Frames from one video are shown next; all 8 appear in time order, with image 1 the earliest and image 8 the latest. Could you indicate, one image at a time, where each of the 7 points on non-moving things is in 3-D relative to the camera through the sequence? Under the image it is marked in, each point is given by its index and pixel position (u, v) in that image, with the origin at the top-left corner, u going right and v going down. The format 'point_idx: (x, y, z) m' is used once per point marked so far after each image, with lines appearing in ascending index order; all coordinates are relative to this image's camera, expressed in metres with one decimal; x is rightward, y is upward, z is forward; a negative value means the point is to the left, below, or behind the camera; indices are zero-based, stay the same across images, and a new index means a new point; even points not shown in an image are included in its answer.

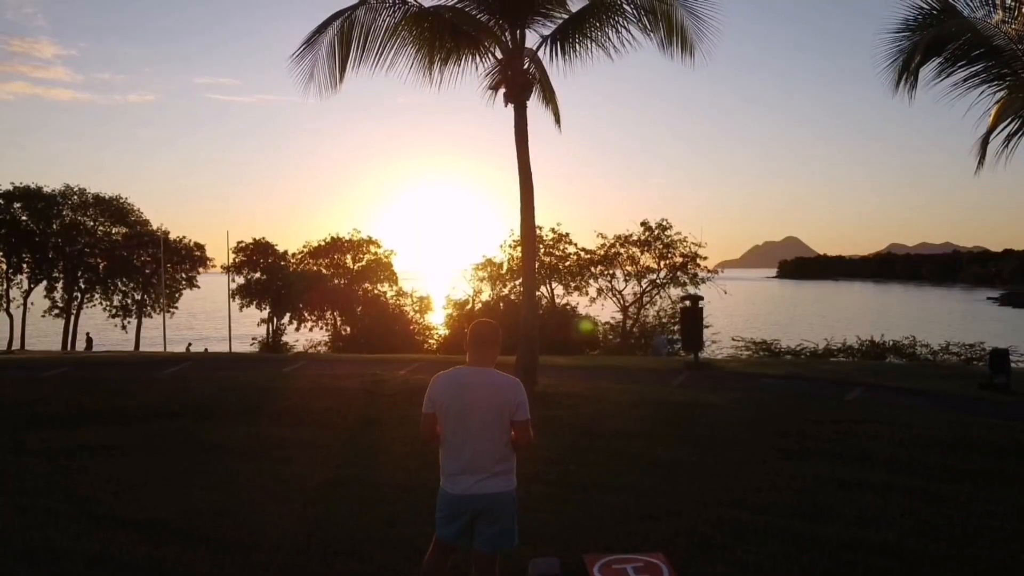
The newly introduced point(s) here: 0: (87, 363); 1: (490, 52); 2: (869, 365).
0: (-6.3, -1.1, +13.3) m
1: (-0.2, +2.5, +9.4) m
2: (+5.0, -1.1, +12.5) m
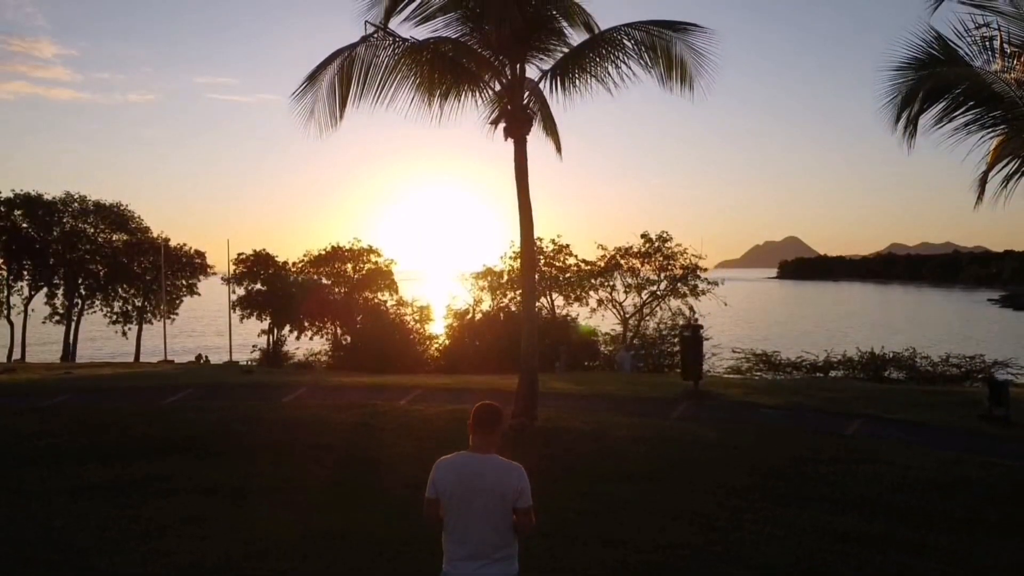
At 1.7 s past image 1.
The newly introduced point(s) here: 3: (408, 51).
0: (-6.3, -1.5, +13.3) m
1: (-0.2, +2.1, +9.4) m
2: (+5.0, -1.5, +12.5) m
3: (-1.0, +2.3, +8.8) m
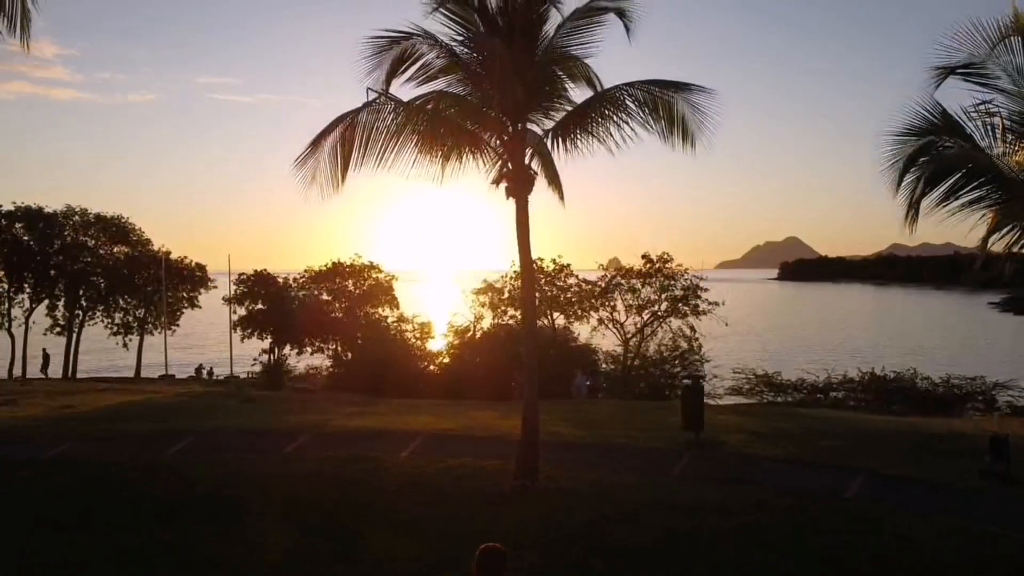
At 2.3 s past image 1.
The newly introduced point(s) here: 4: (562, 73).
0: (-6.3, -2.1, +13.3) m
1: (-0.2, +1.5, +9.4) m
2: (+5.1, -2.1, +12.5) m
3: (-1.0, +1.7, +8.9) m
4: (+0.5, +2.3, +9.5) m
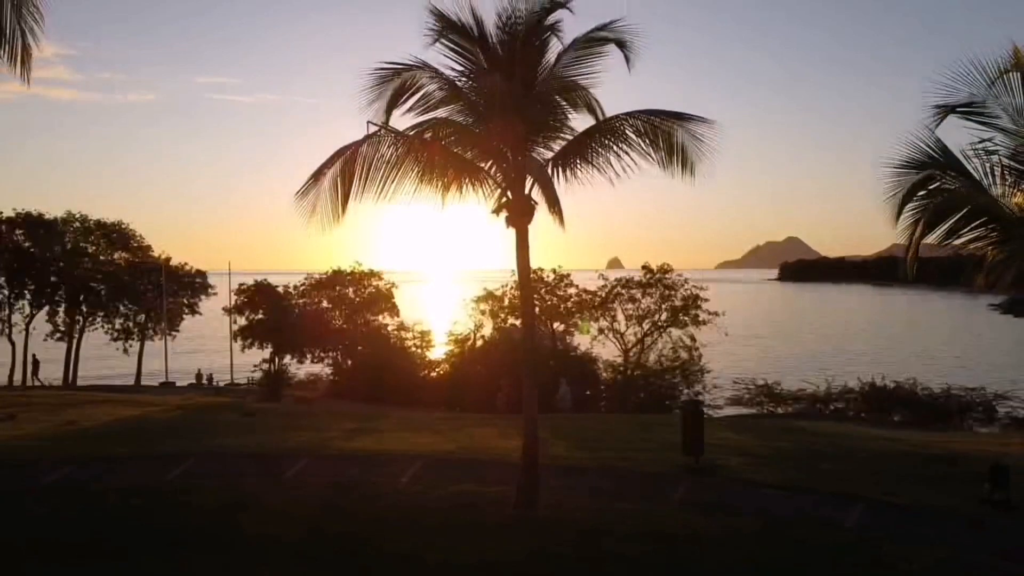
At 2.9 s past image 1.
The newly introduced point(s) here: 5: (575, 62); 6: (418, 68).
0: (-6.3, -2.4, +13.3) m
1: (-0.2, +1.2, +9.4) m
2: (+5.1, -2.4, +12.5) m
3: (-1.0, +1.4, +8.9) m
4: (+0.5, +2.0, +9.5) m
5: (+0.7, +2.4, +9.4) m
6: (-0.9, +2.2, +8.9) m
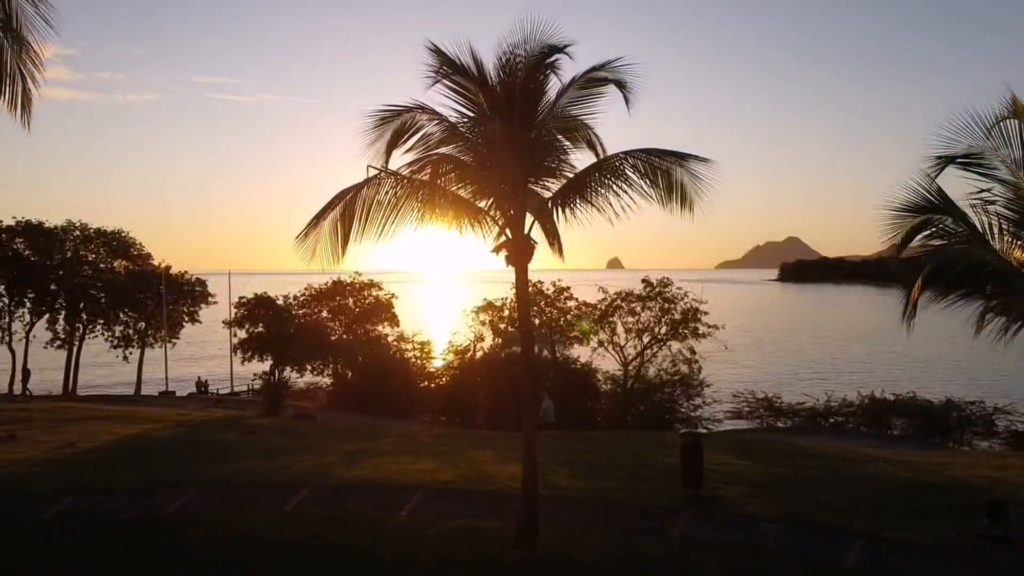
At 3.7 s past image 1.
0: (-6.3, -2.8, +13.4) m
1: (-0.2, +0.8, +9.5) m
2: (+5.1, -2.8, +12.6) m
3: (-1.0, +1.0, +8.9) m
4: (+0.5, +1.6, +9.5) m
5: (+0.7, +2.0, +9.4) m
6: (-0.9, +1.8, +8.9) m
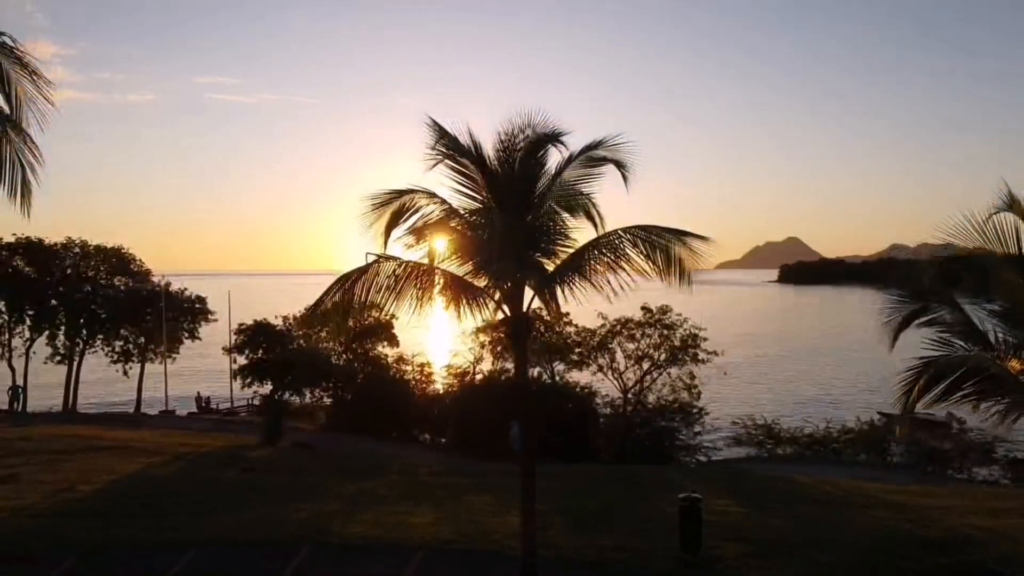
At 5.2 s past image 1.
0: (-6.3, -3.6, +13.4) m
1: (-0.2, 0.0, +9.5) m
2: (+5.0, -3.6, +12.6) m
3: (-1.0, +0.2, +8.9) m
4: (+0.5, +0.8, +9.5) m
5: (+0.7, +1.2, +9.5) m
6: (-1.0, +1.0, +8.9) m
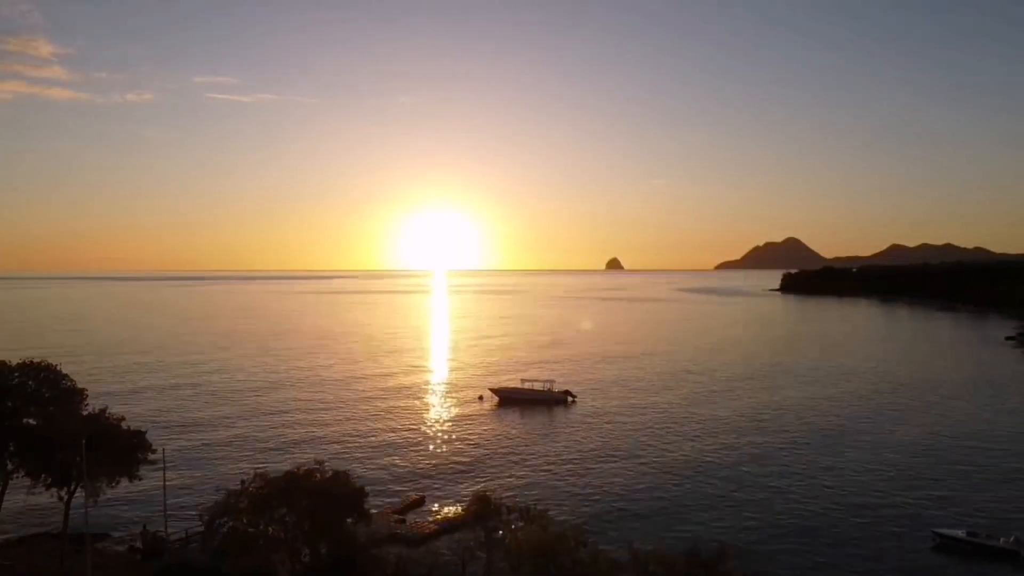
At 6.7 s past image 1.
0: (-6.3, -8.9, +6.6) m
1: (-0.2, -5.2, +2.7) m
2: (+5.0, -8.8, +5.8) m
3: (-1.1, -5.0, +2.1) m
4: (+0.5, -4.5, +2.8) m
5: (+0.6, -4.0, +2.7) m
6: (-1.0, -4.3, +2.1) m
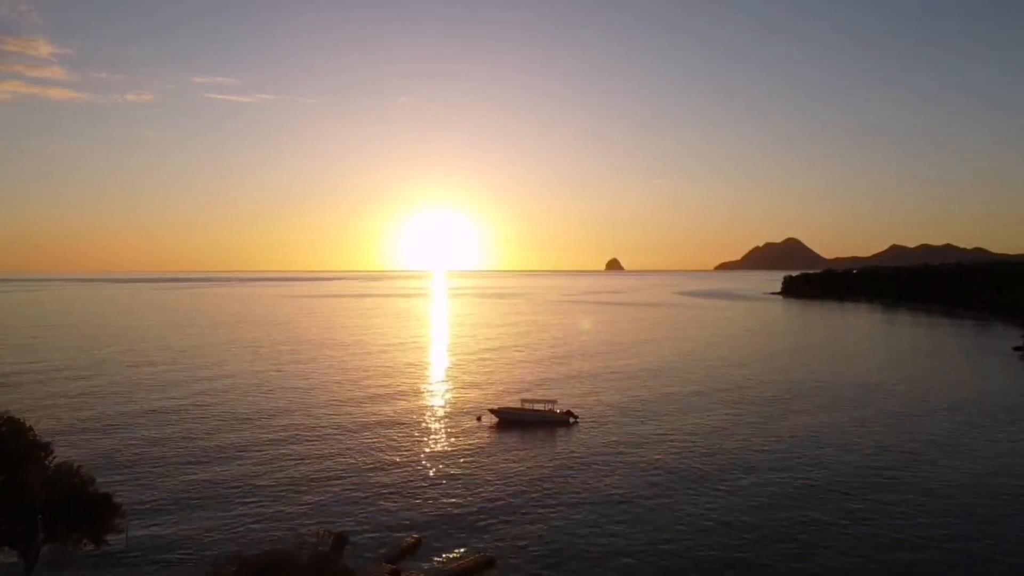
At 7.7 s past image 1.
0: (-6.3, -10.7, +3.8) m
1: (-0.3, -7.1, -0.1) m
2: (+5.0, -10.6, +3.0) m
3: (-1.1, -6.9, -0.7) m
4: (+0.5, -6.3, -0.1) m
5: (+0.6, -5.9, -0.1) m
6: (-1.0, -6.1, -0.7) m
